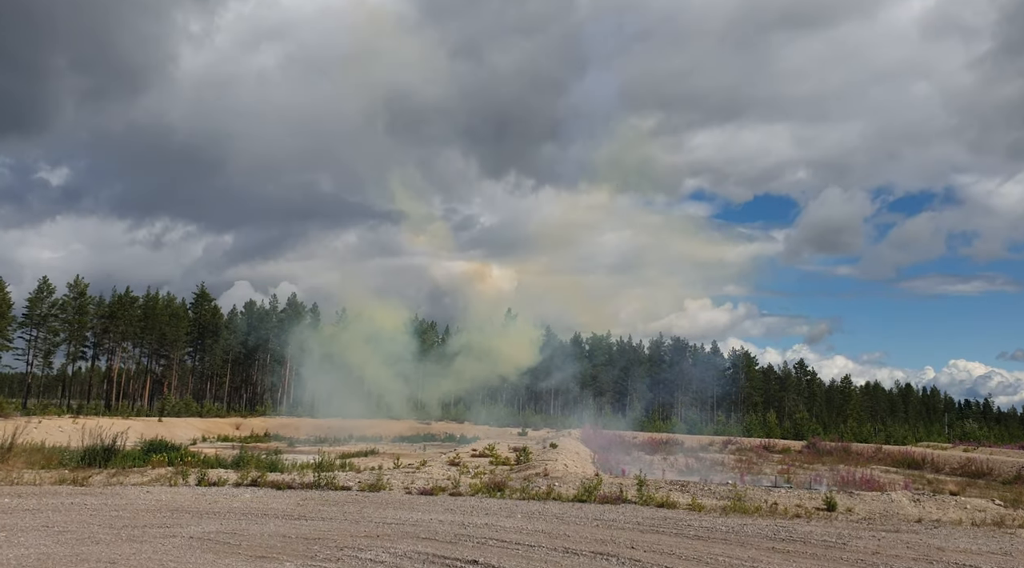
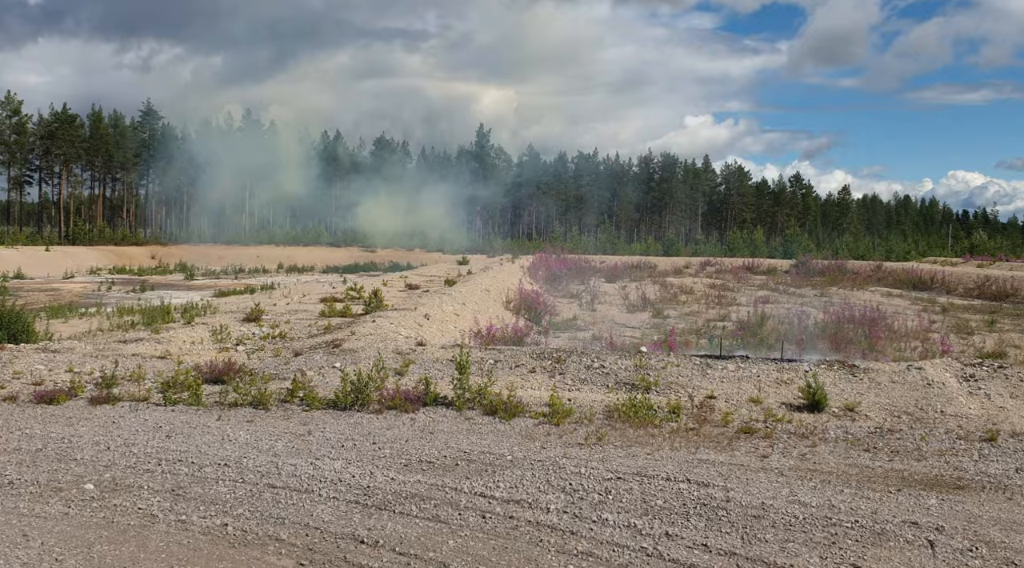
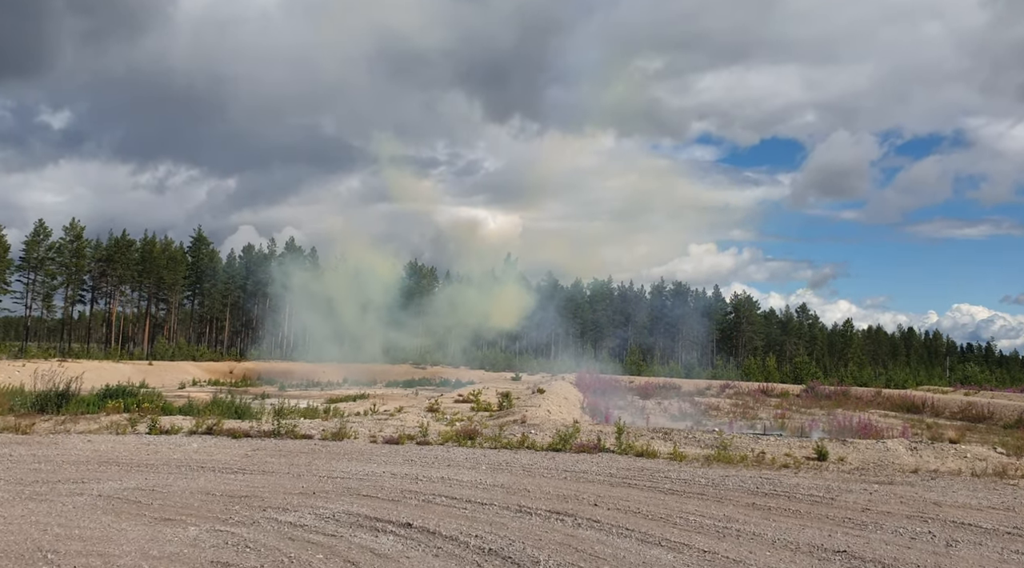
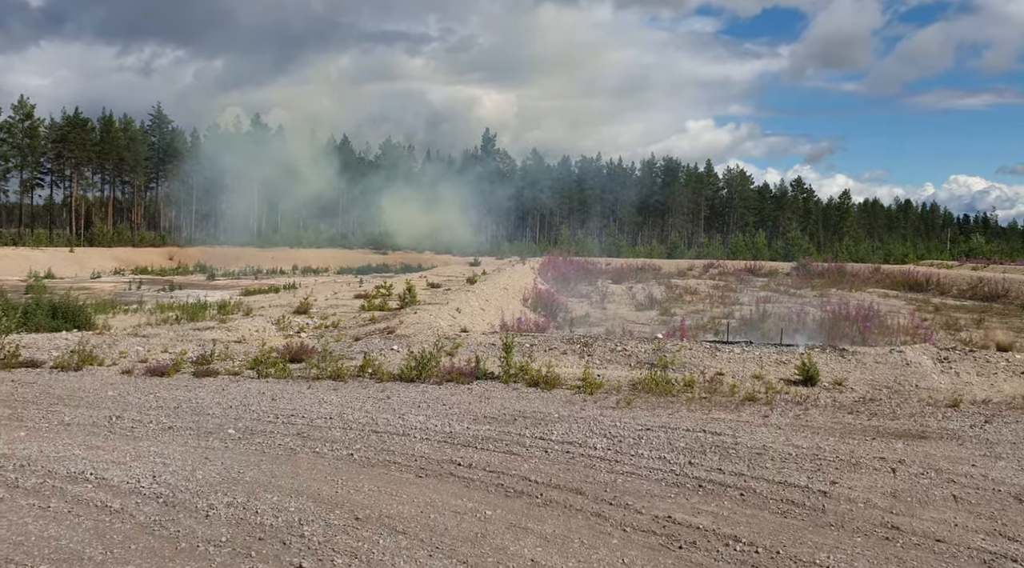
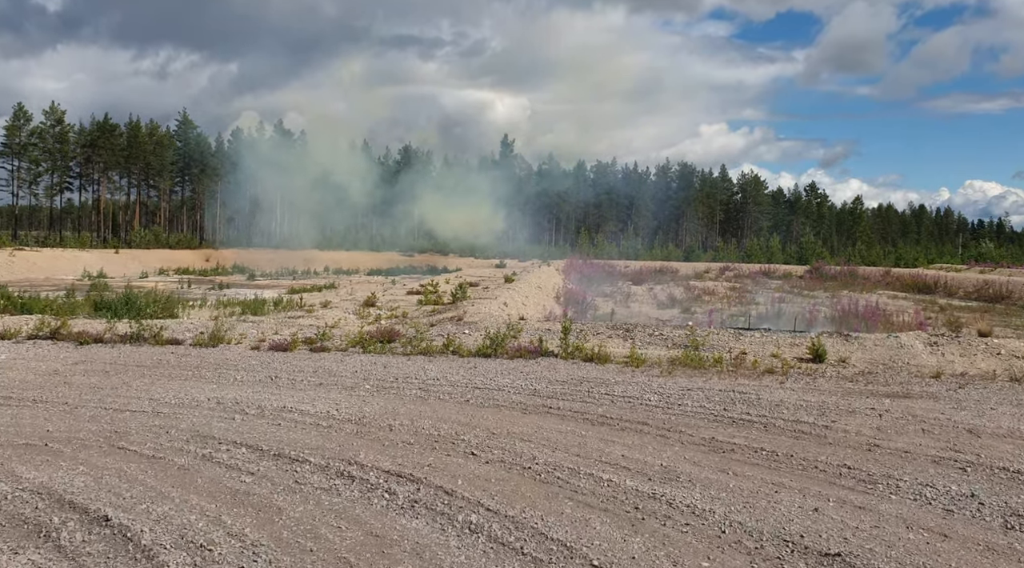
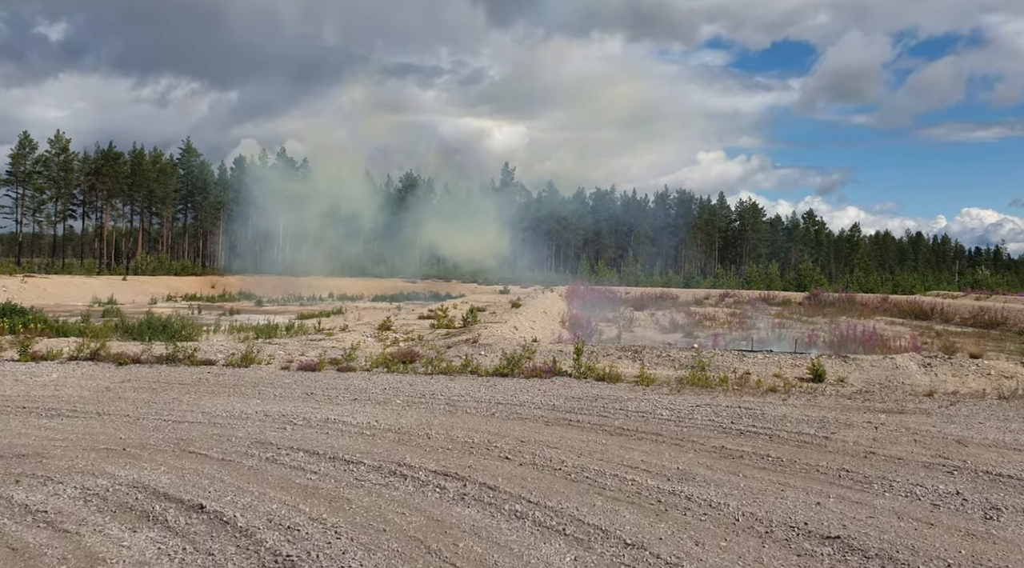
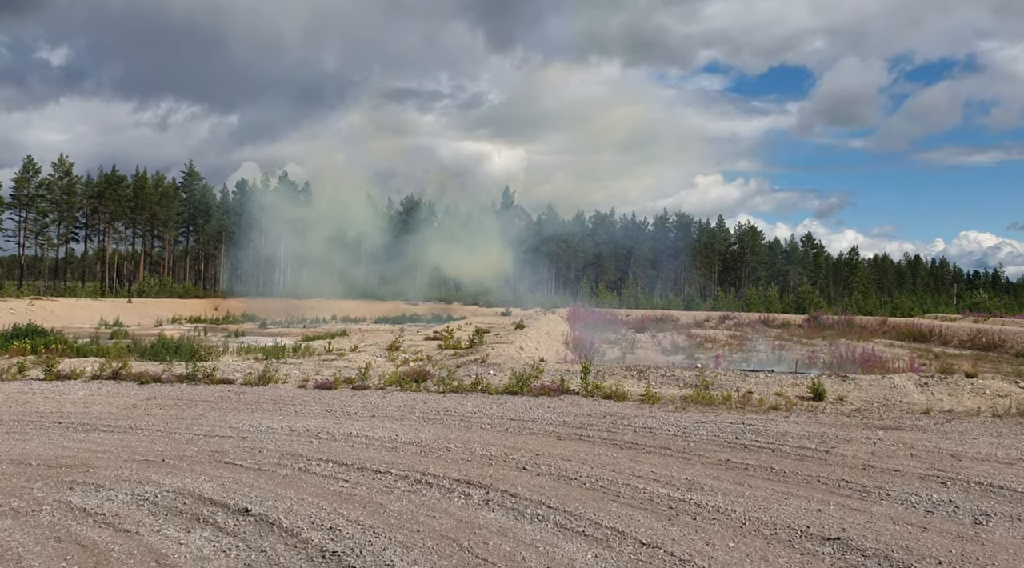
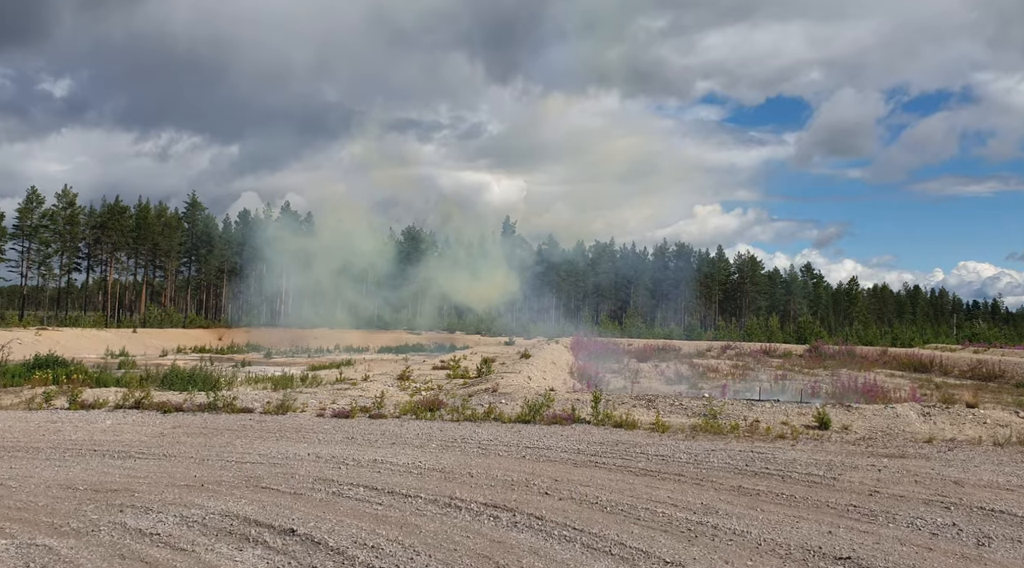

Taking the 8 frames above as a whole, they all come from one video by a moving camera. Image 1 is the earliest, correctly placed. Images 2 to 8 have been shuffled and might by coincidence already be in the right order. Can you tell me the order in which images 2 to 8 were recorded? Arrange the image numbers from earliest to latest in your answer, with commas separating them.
3, 8, 7, 6, 5, 4, 2
